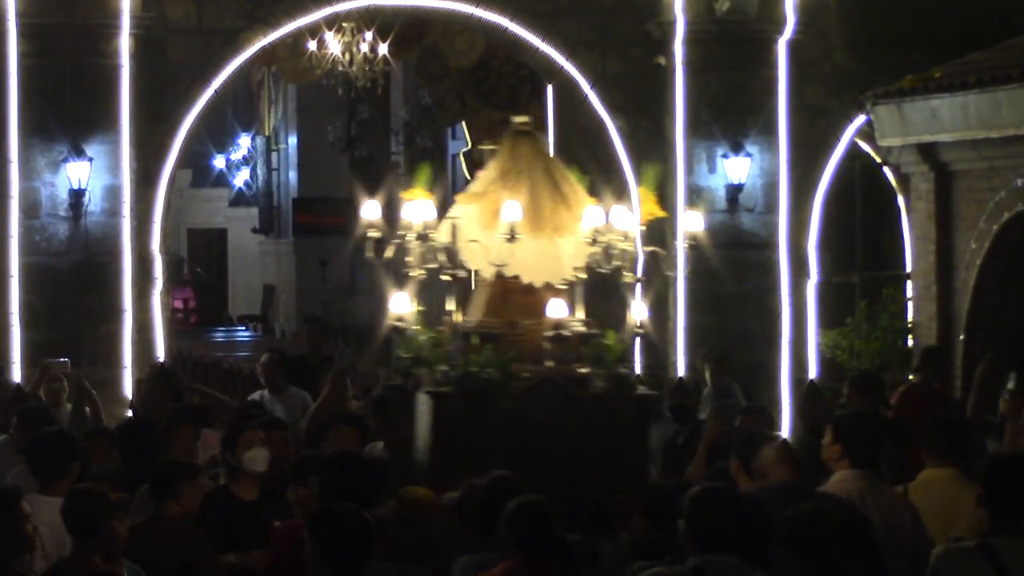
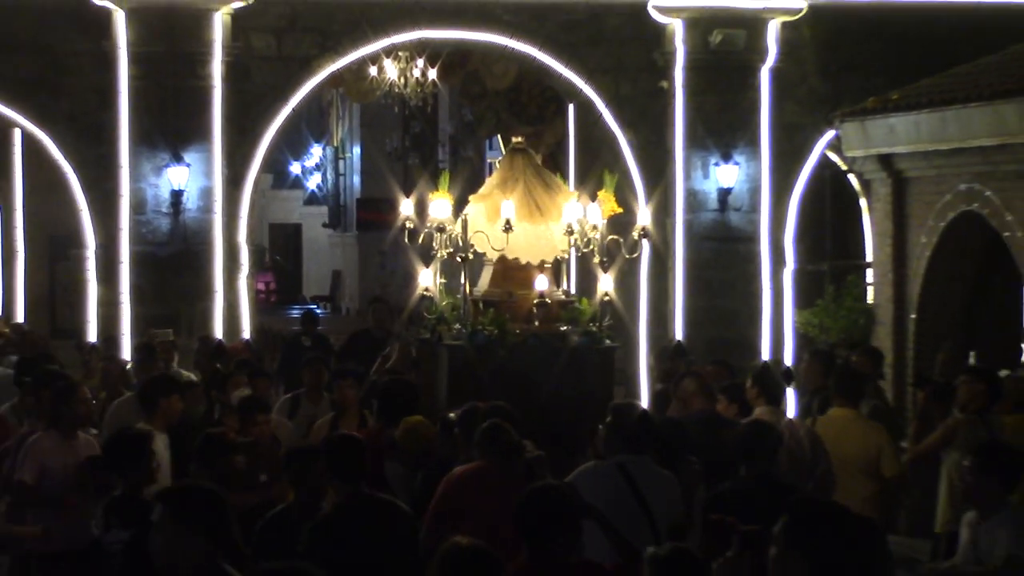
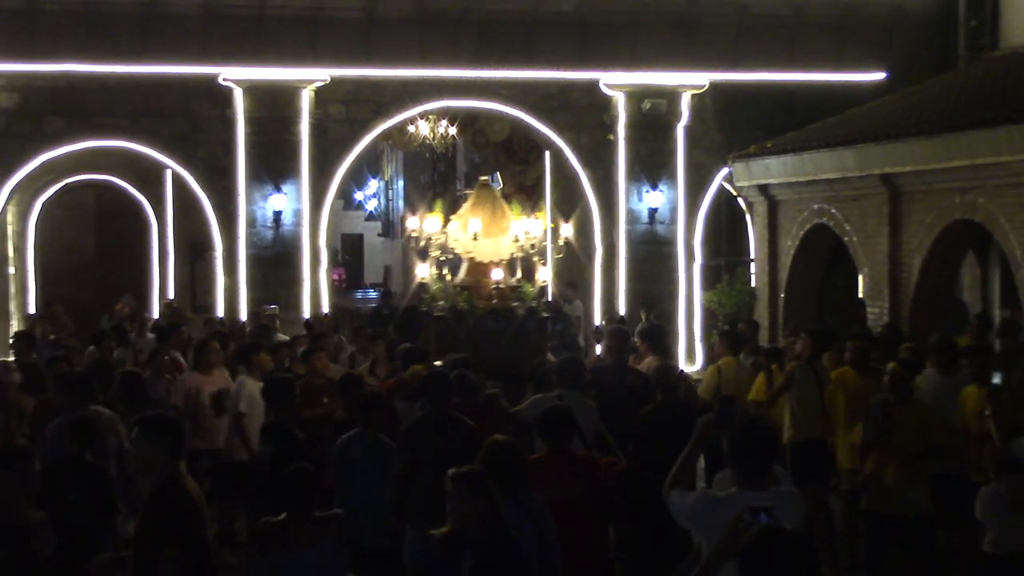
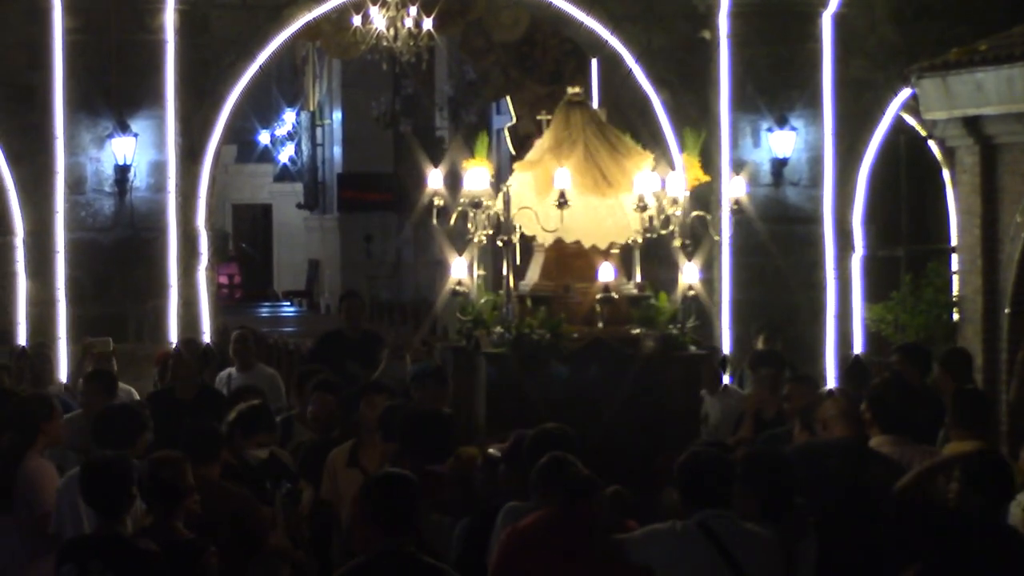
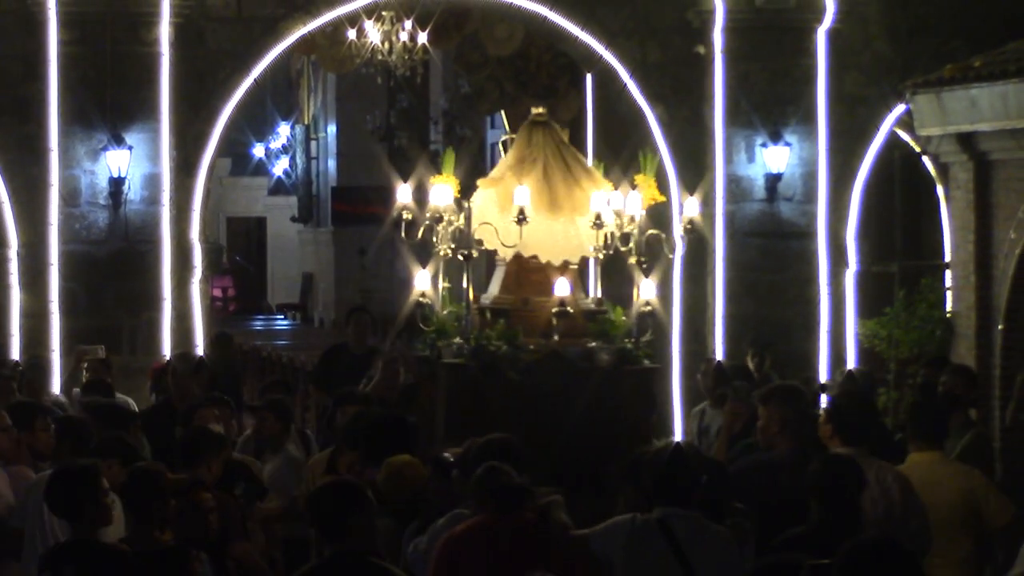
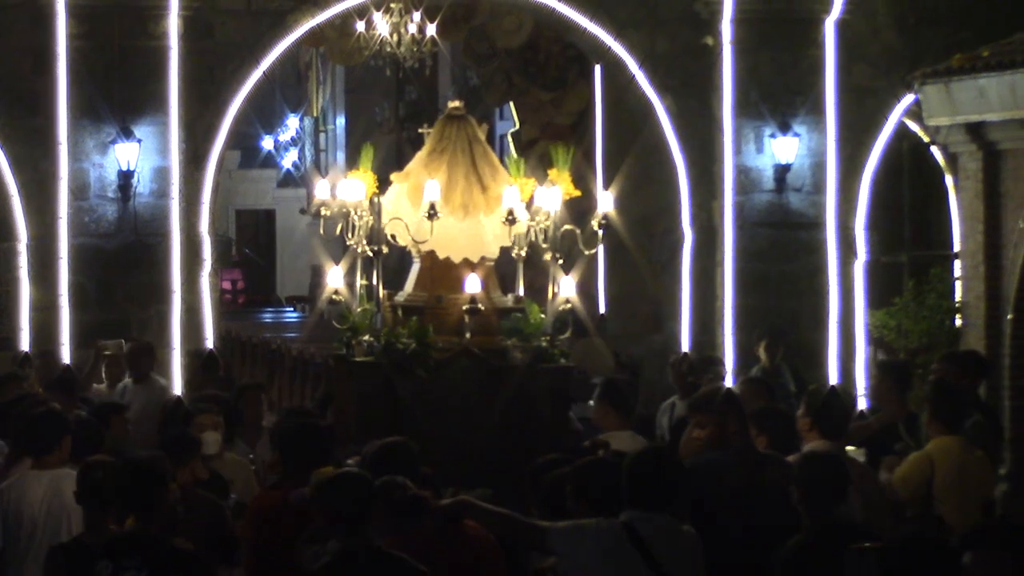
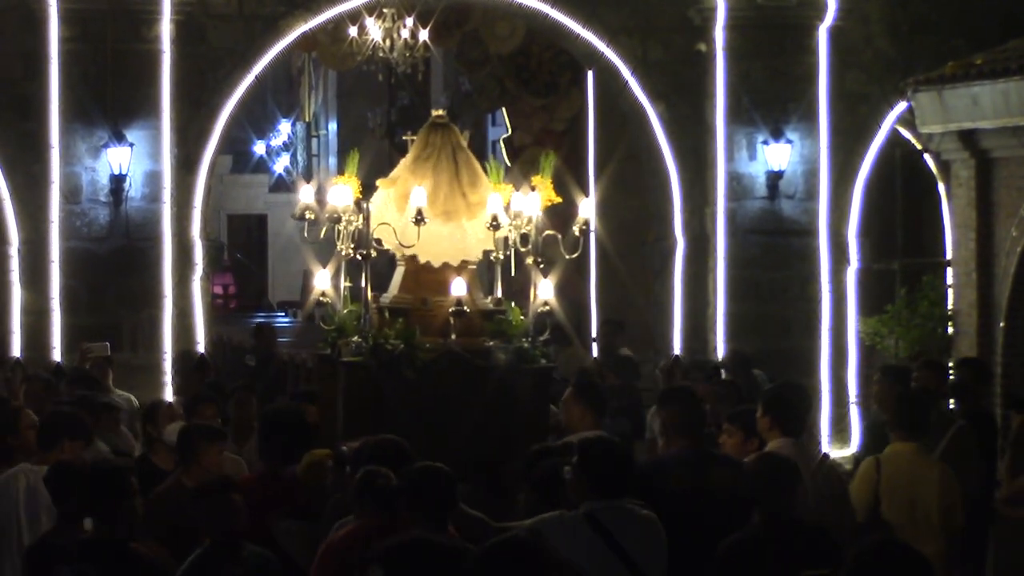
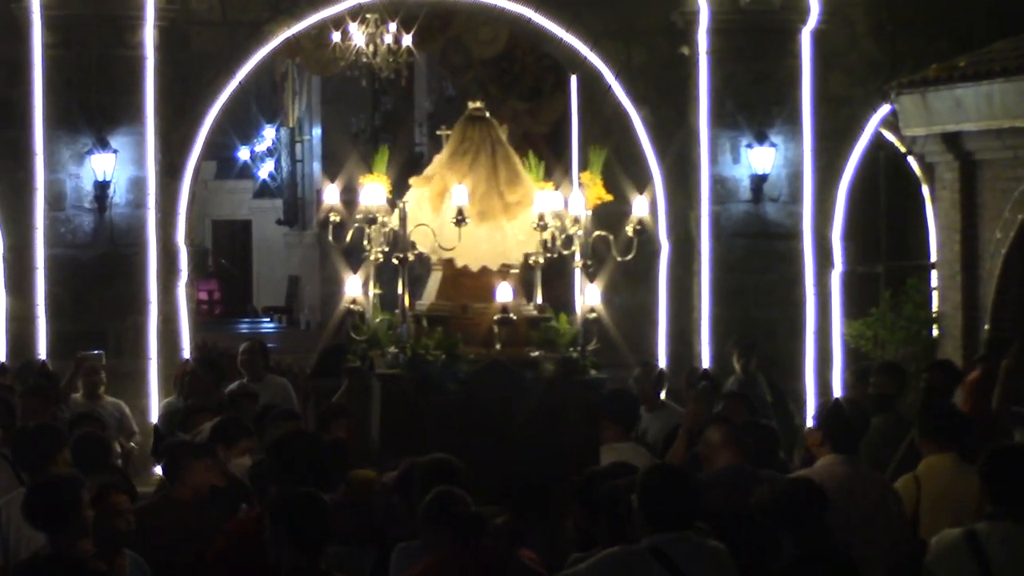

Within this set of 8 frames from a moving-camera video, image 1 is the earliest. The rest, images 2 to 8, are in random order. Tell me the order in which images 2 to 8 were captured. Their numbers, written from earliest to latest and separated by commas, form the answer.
8, 4, 6, 5, 7, 2, 3
